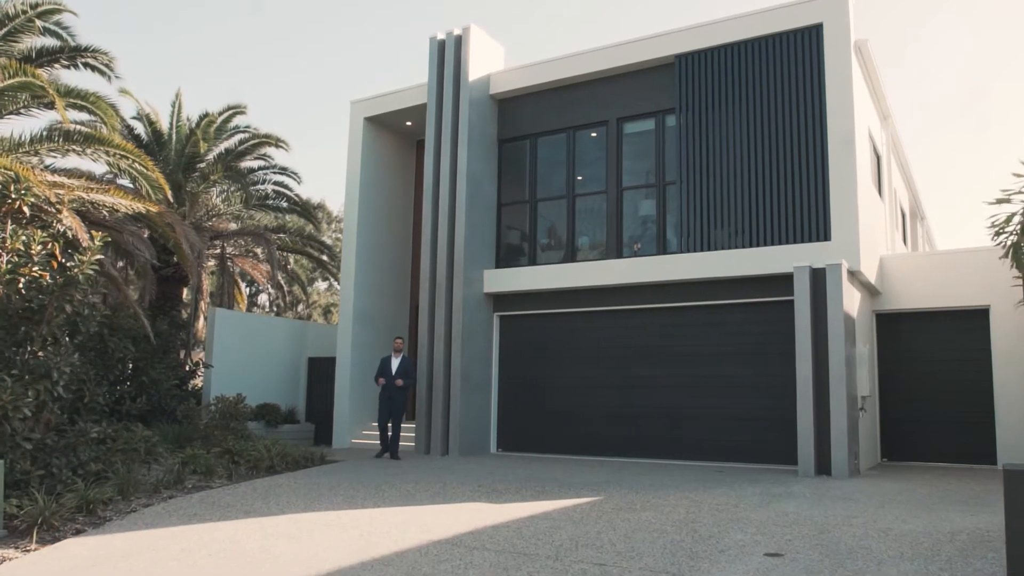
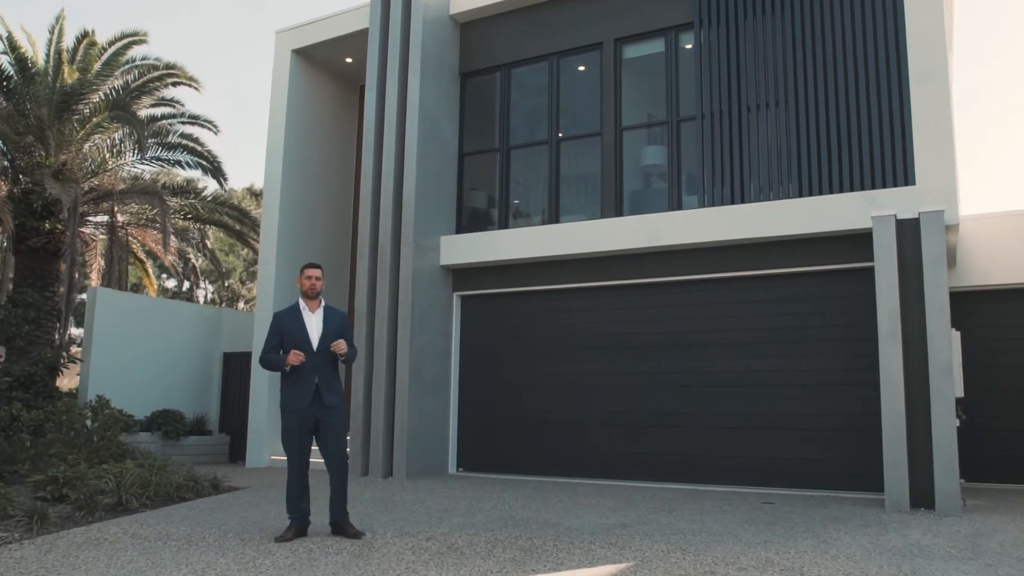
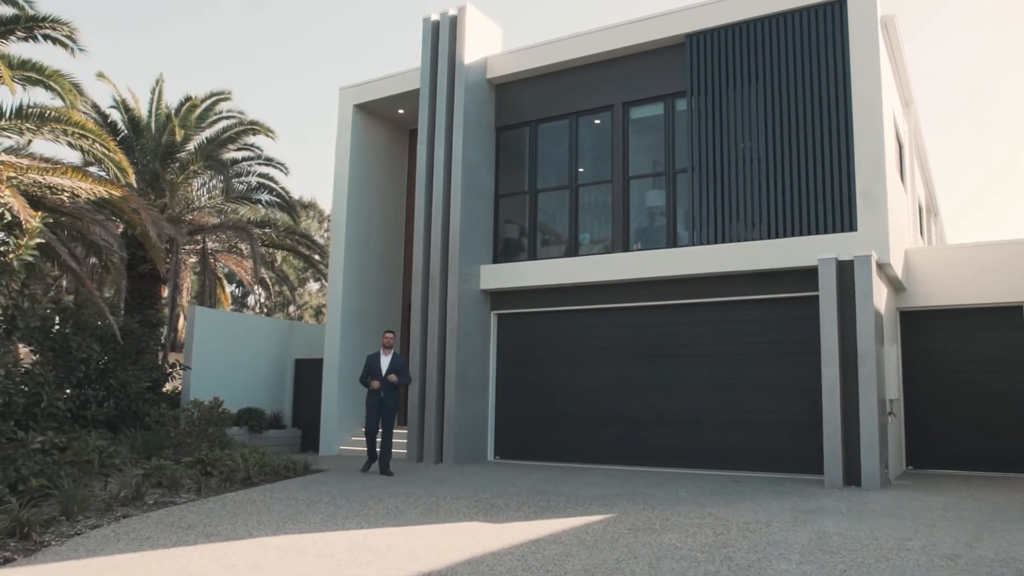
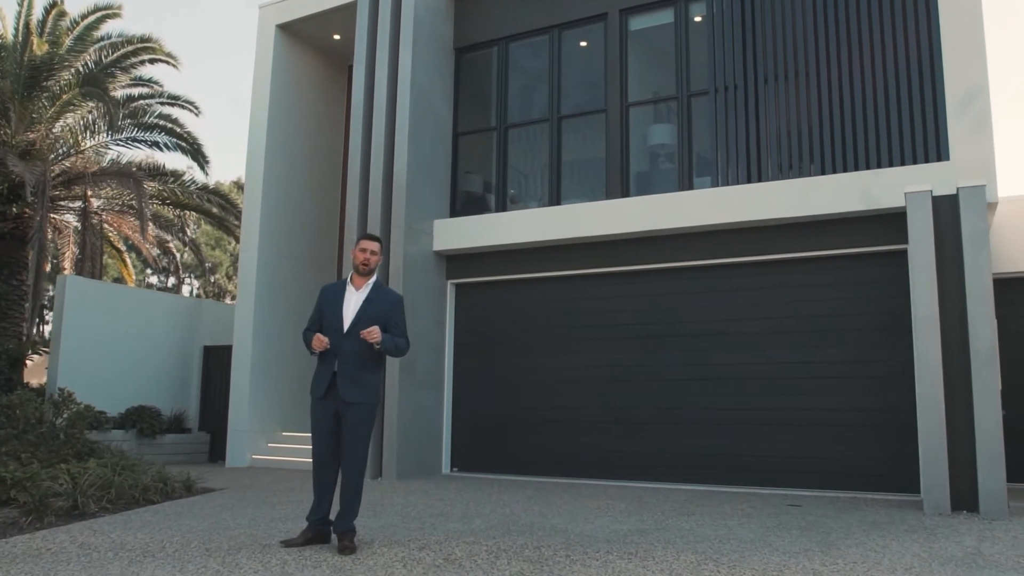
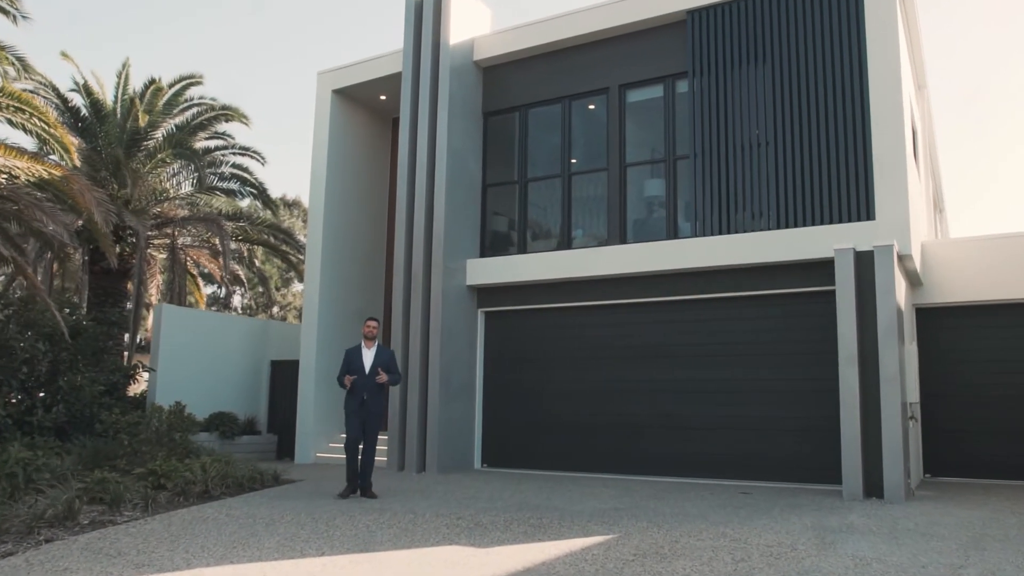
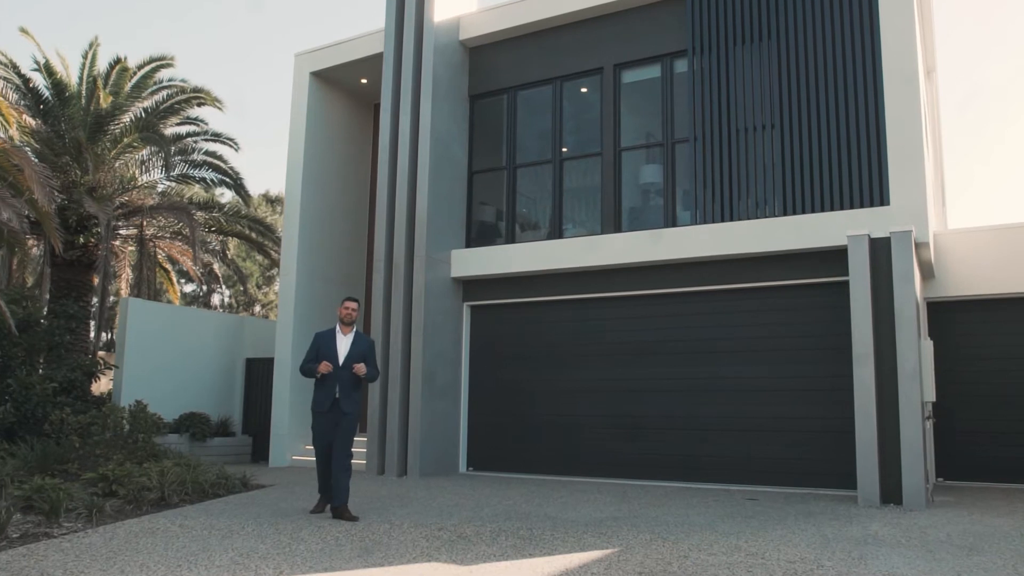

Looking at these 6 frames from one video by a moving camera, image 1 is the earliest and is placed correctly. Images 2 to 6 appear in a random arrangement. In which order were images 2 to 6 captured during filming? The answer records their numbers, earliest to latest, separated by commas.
3, 5, 6, 2, 4
